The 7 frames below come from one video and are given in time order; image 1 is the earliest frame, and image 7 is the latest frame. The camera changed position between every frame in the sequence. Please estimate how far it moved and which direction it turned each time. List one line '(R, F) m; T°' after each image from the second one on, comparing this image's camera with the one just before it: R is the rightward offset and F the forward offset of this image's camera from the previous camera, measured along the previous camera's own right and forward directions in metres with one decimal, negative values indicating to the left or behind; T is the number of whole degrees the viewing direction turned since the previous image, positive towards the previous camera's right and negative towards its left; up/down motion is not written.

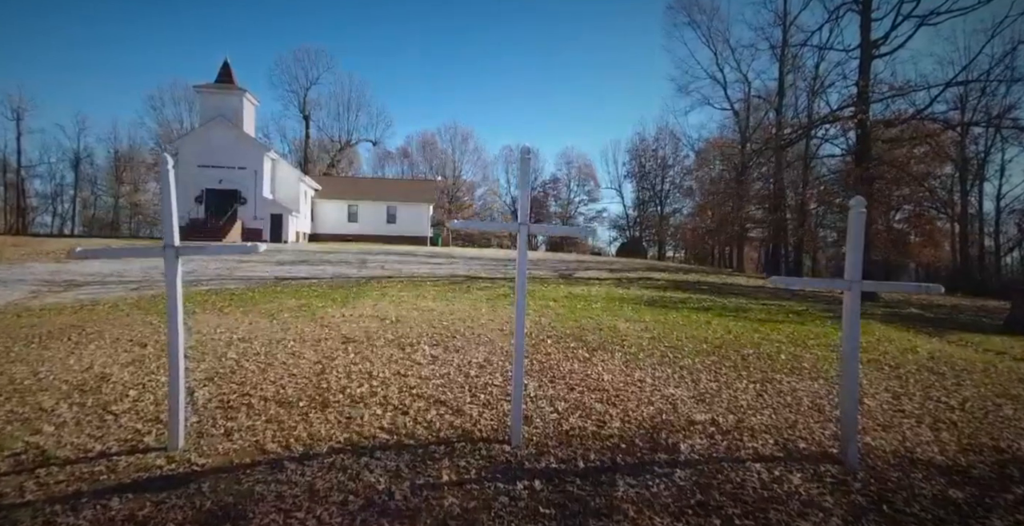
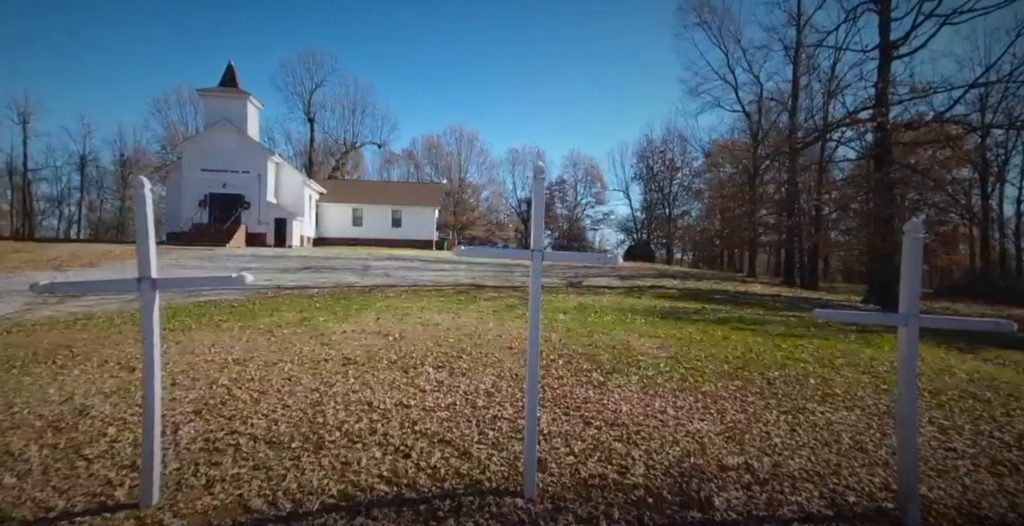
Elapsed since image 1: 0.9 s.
(0.0, +0.4) m; 0°
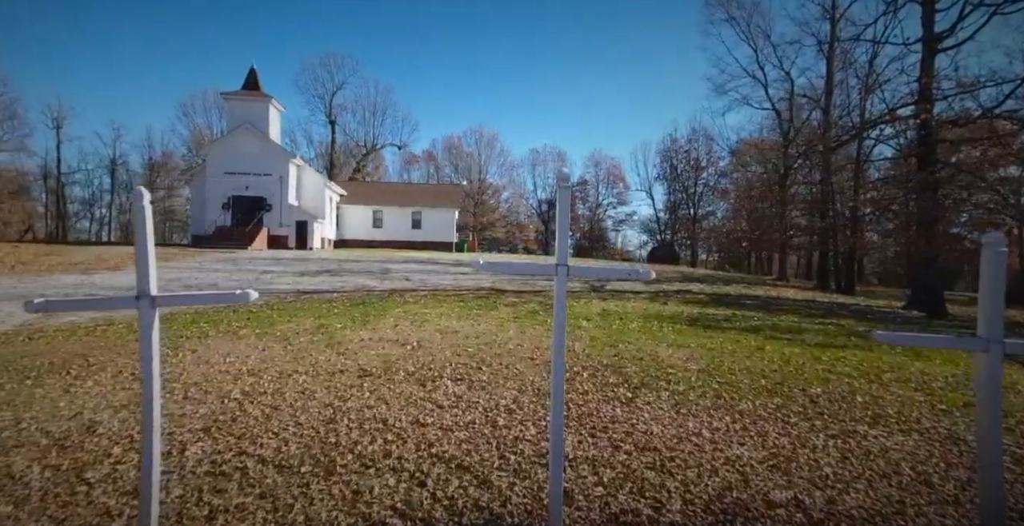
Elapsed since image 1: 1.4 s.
(0.0, +0.3) m; -2°
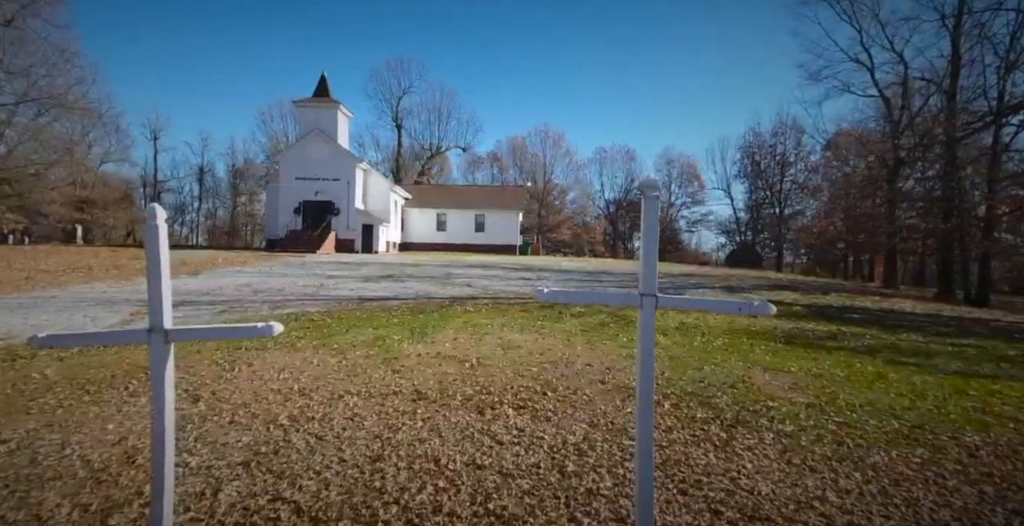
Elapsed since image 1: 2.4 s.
(0.0, +0.7) m; -6°
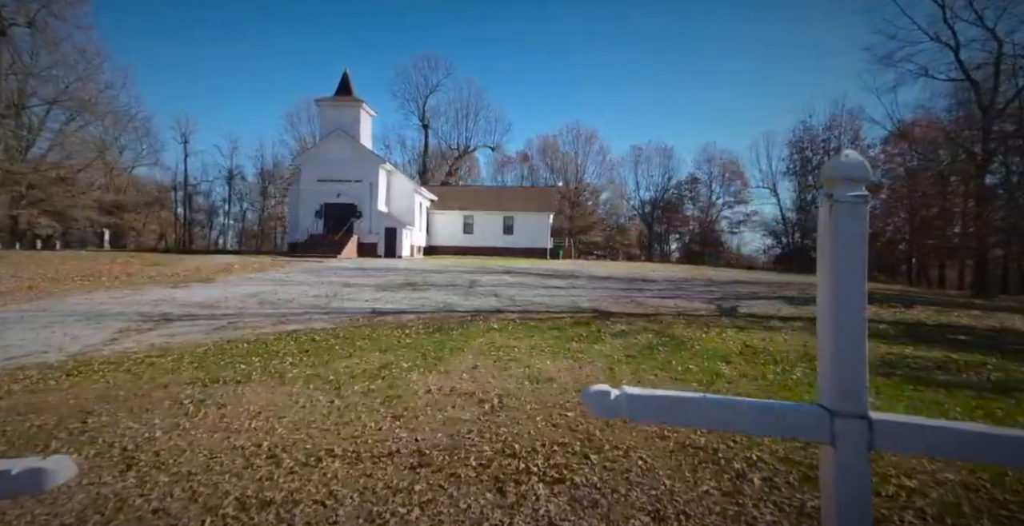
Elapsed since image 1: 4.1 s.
(0.0, +1.6) m; -3°
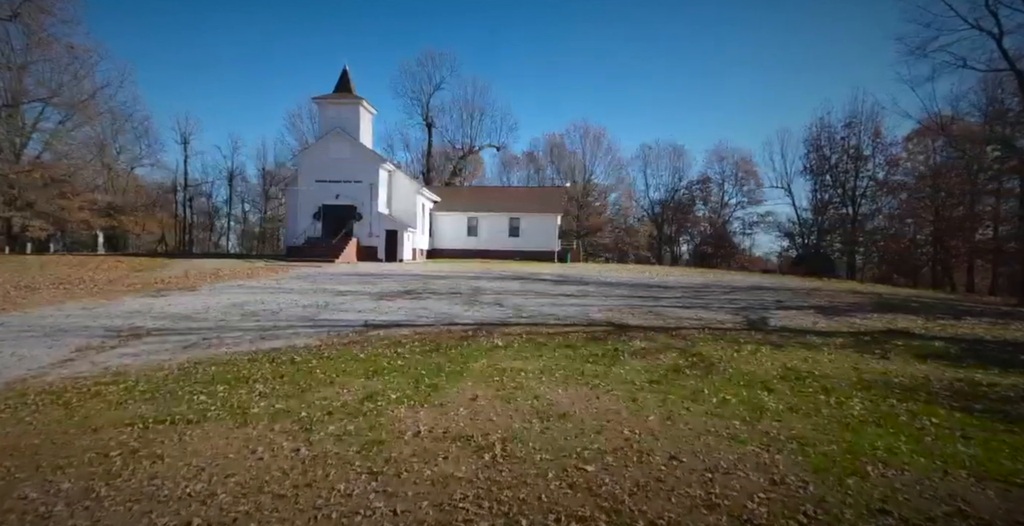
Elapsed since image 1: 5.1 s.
(0.0, +1.2) m; -1°
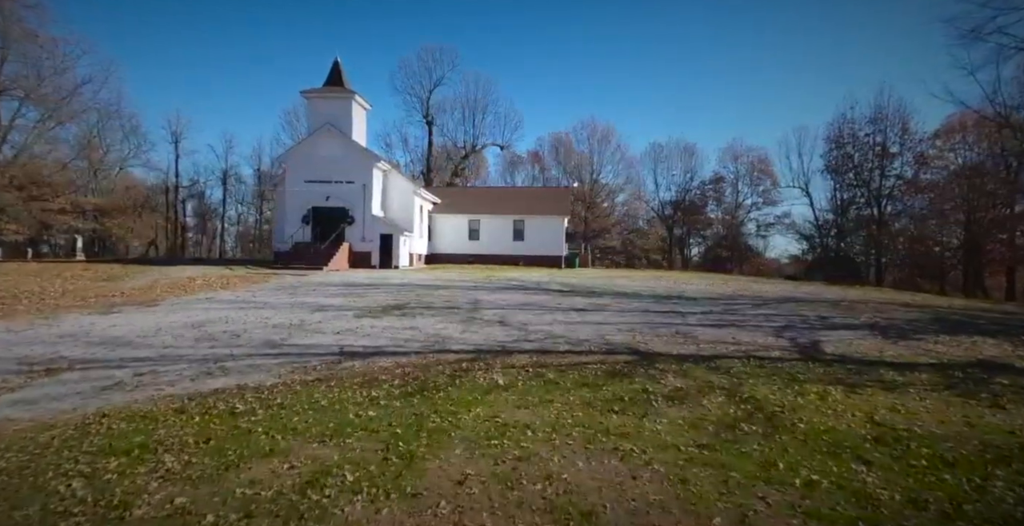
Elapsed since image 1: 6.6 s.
(0.0, +2.0) m; 0°
